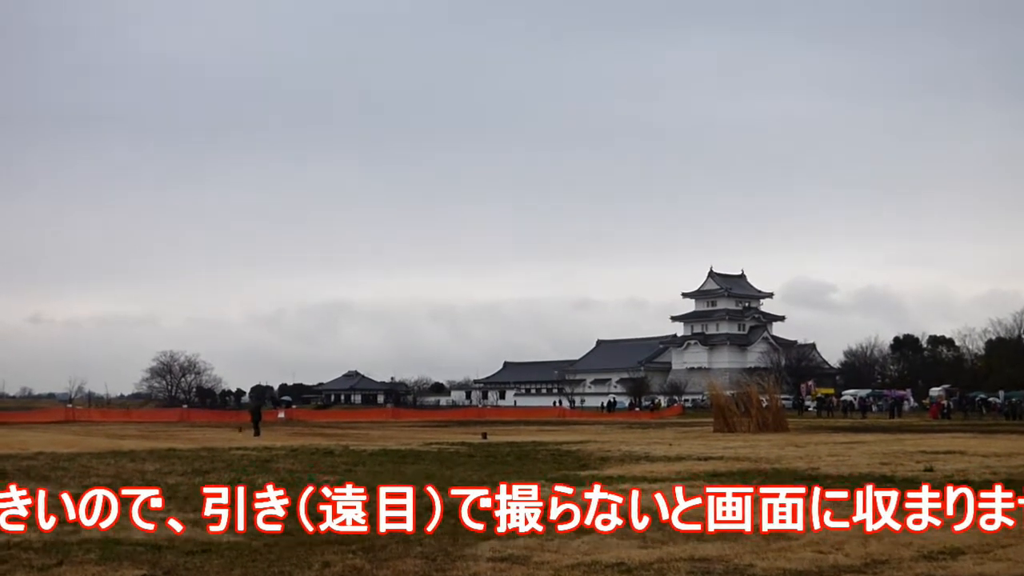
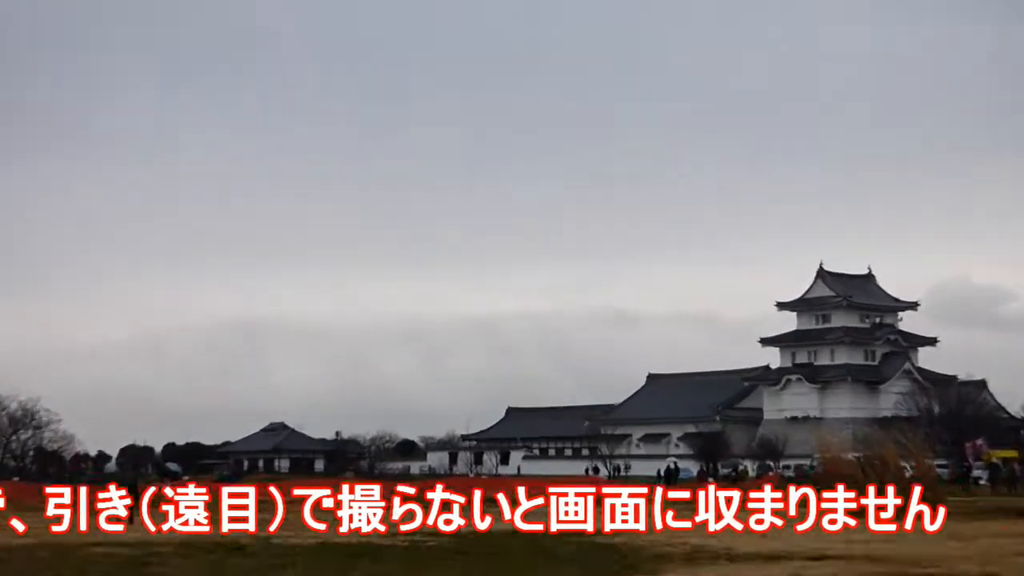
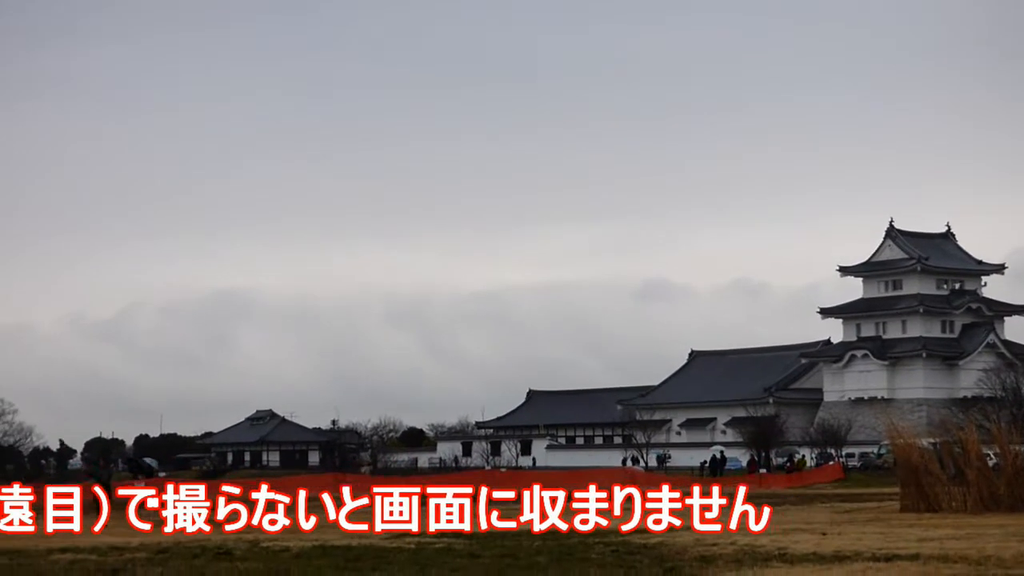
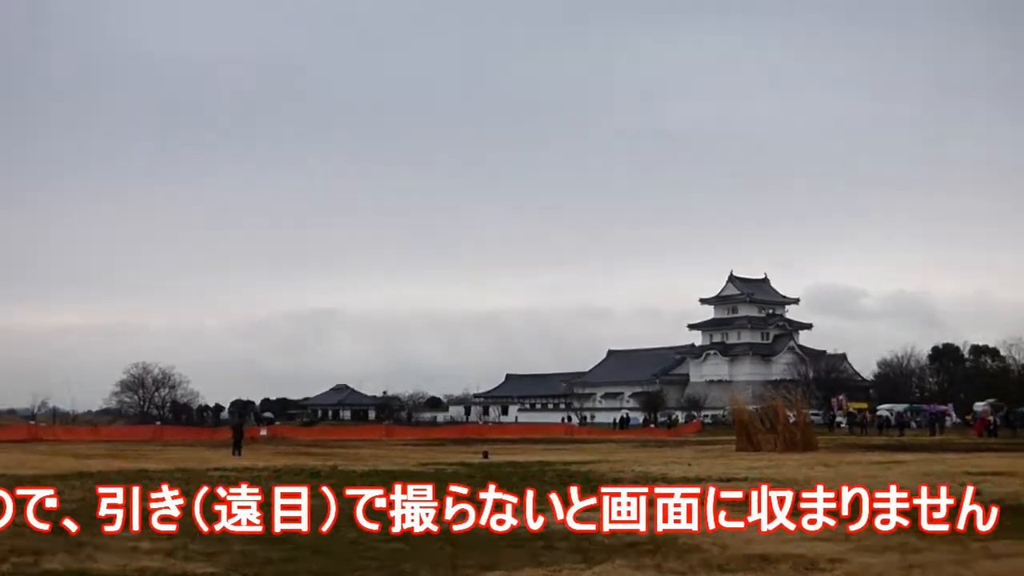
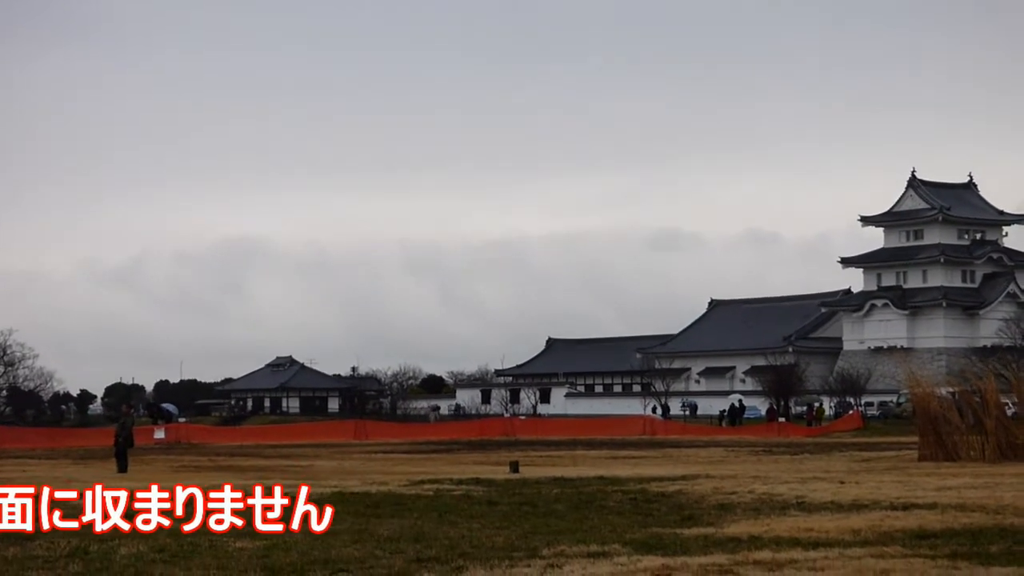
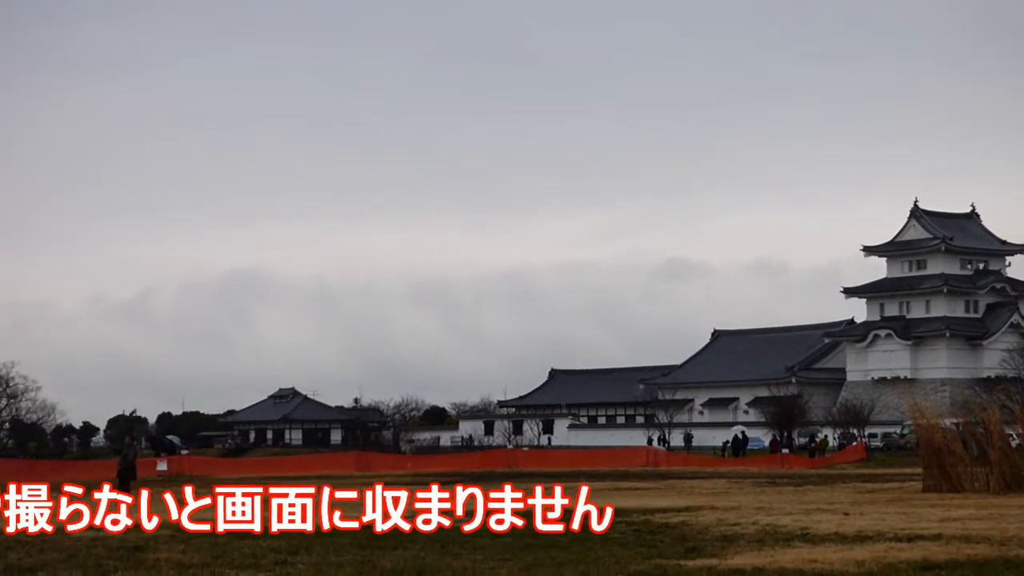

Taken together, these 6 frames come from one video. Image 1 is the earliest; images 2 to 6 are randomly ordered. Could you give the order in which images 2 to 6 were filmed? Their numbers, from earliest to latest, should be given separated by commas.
4, 2, 3, 6, 5
